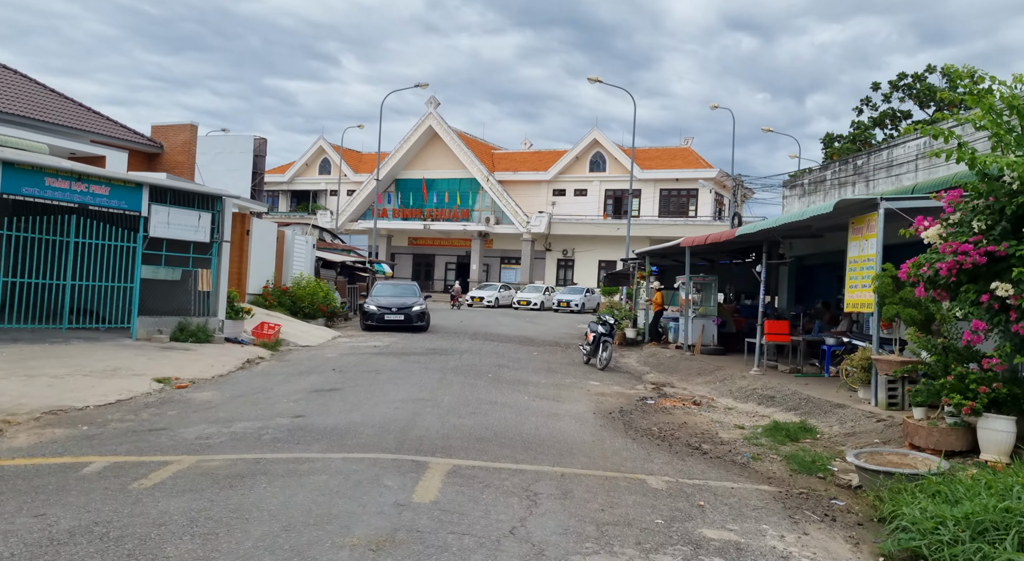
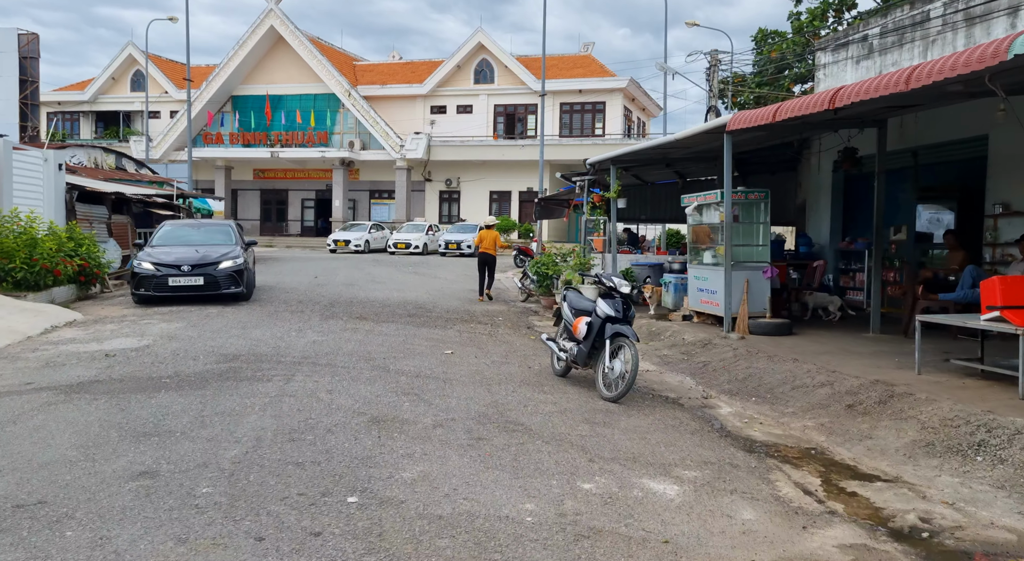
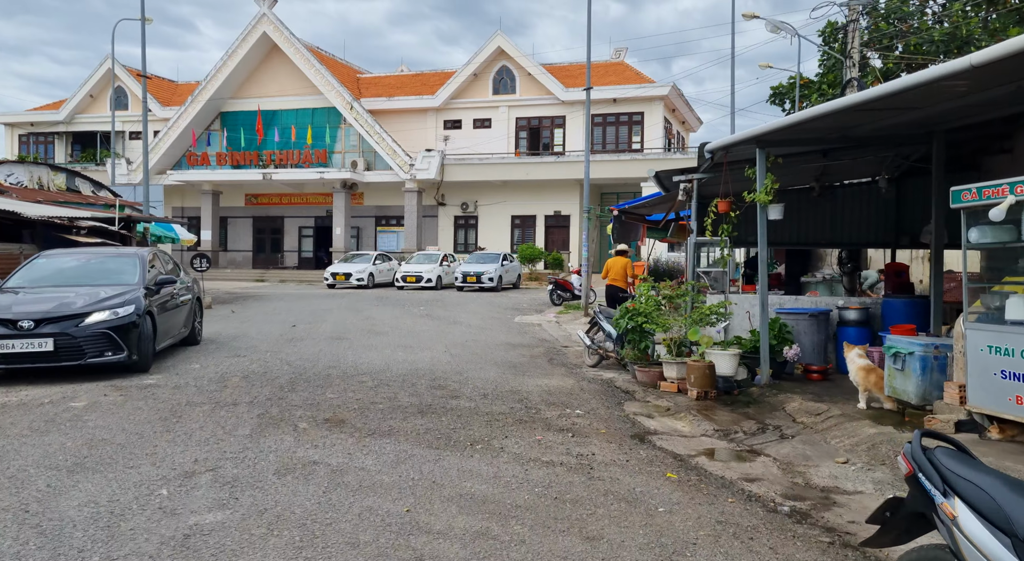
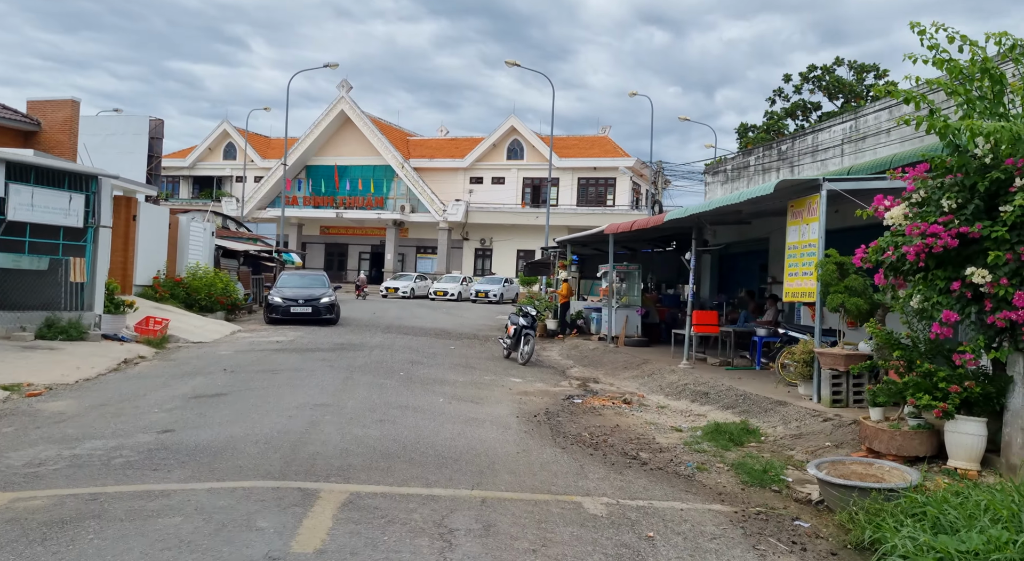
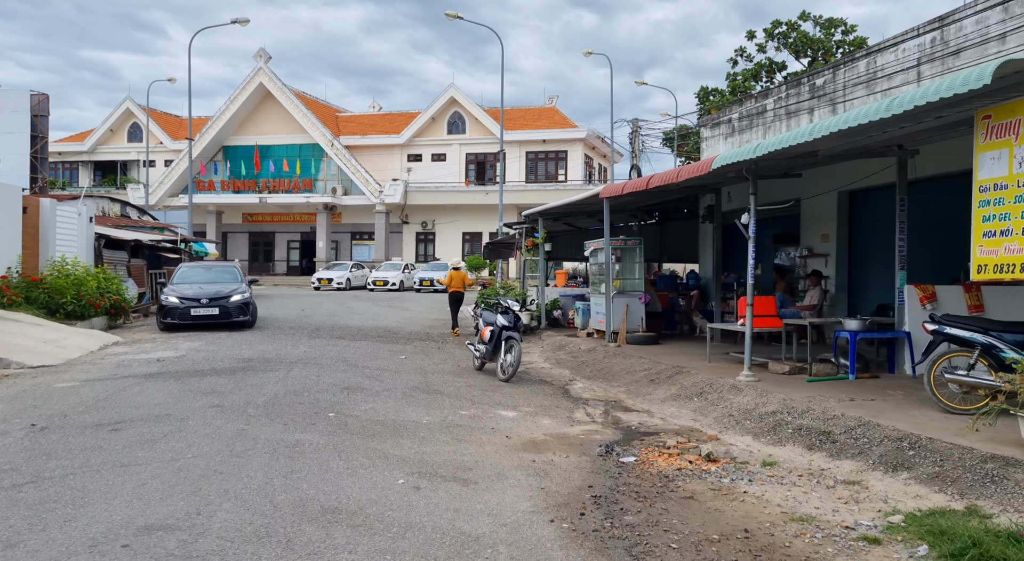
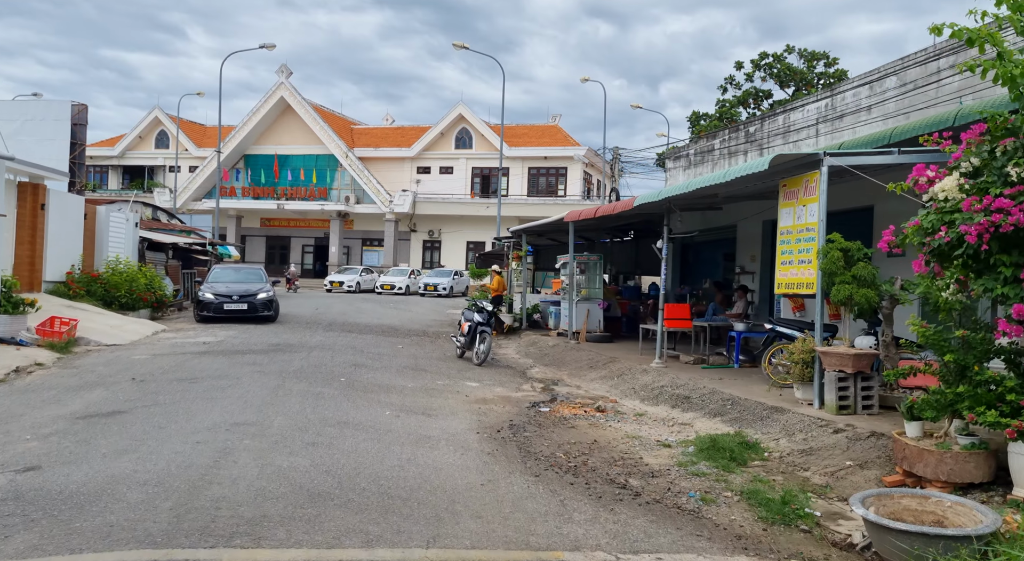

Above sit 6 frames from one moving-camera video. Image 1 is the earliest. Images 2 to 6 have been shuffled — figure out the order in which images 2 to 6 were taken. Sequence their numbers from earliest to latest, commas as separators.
4, 6, 5, 2, 3
